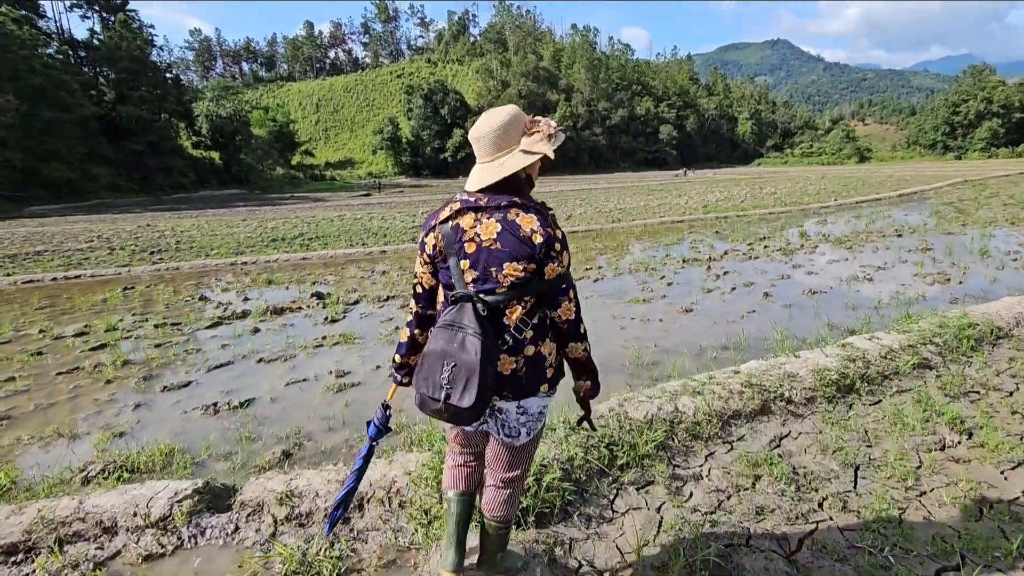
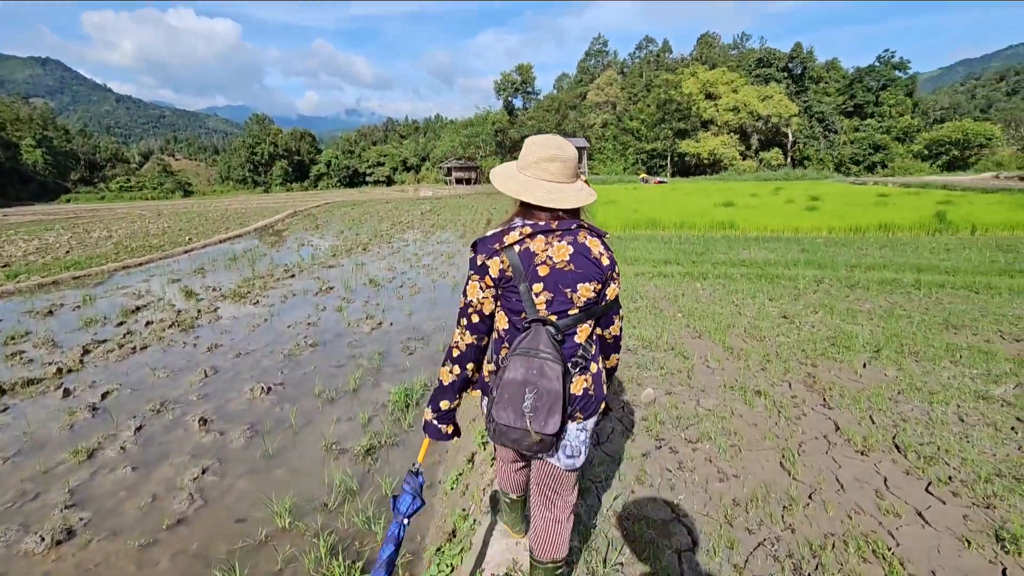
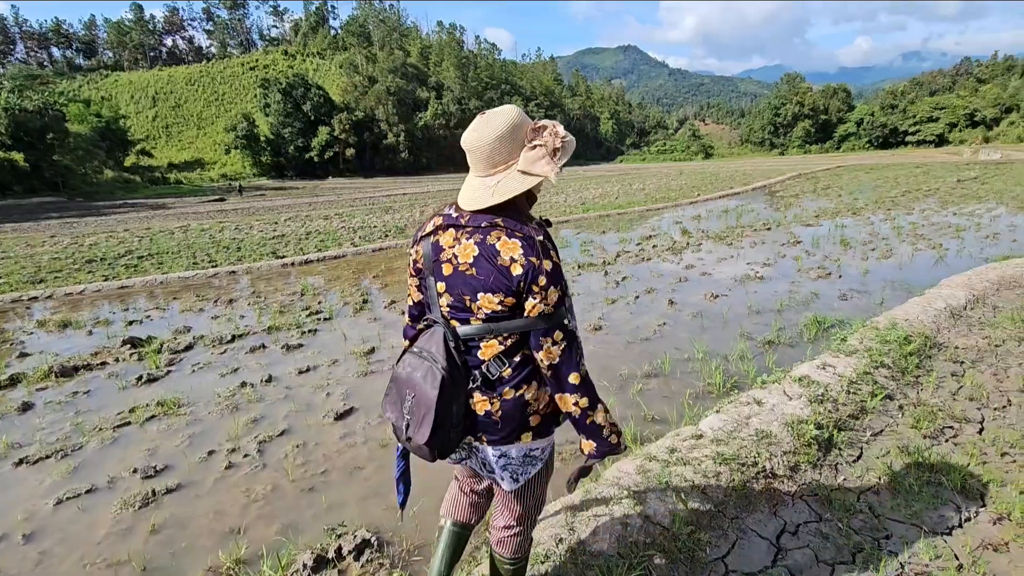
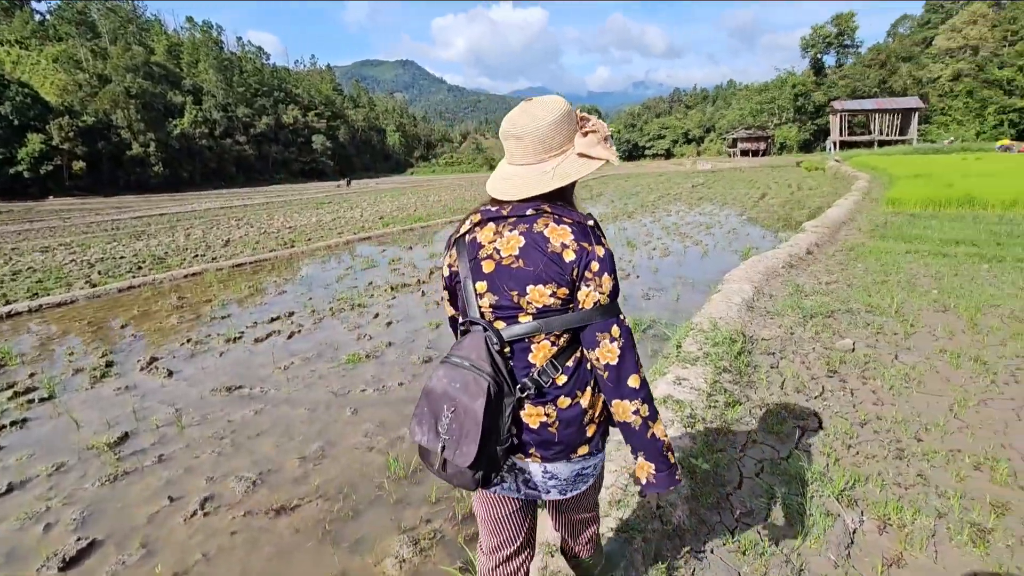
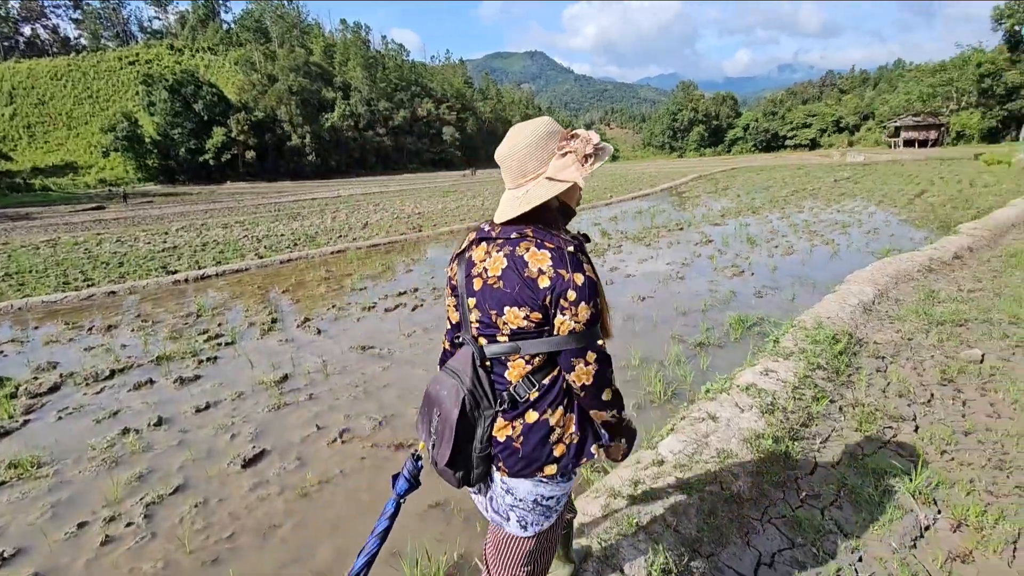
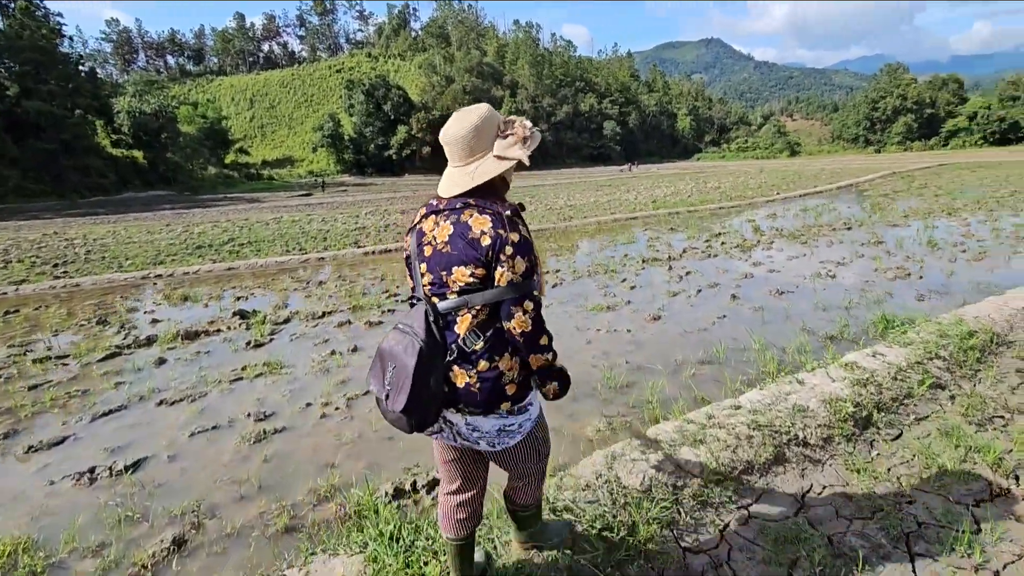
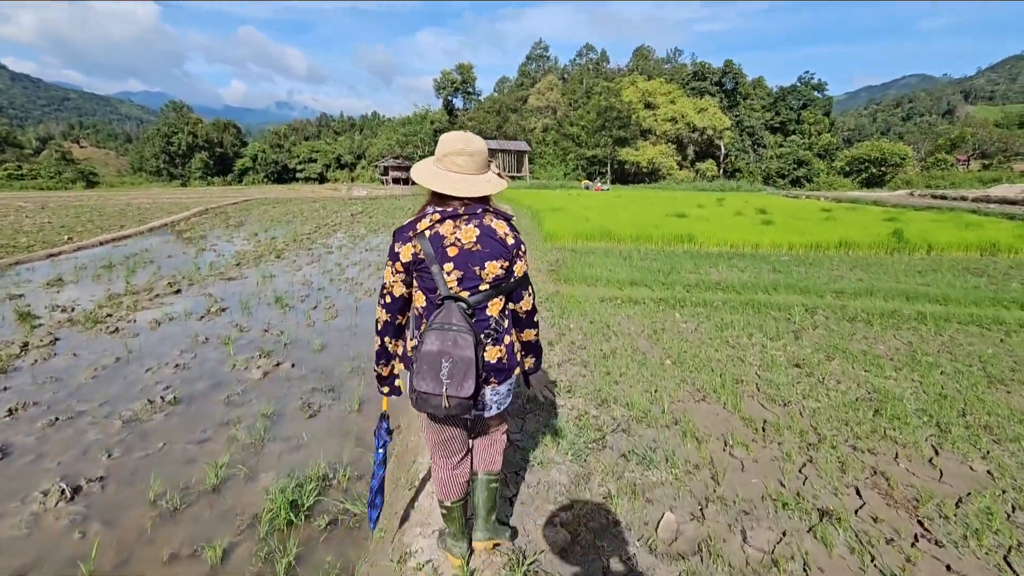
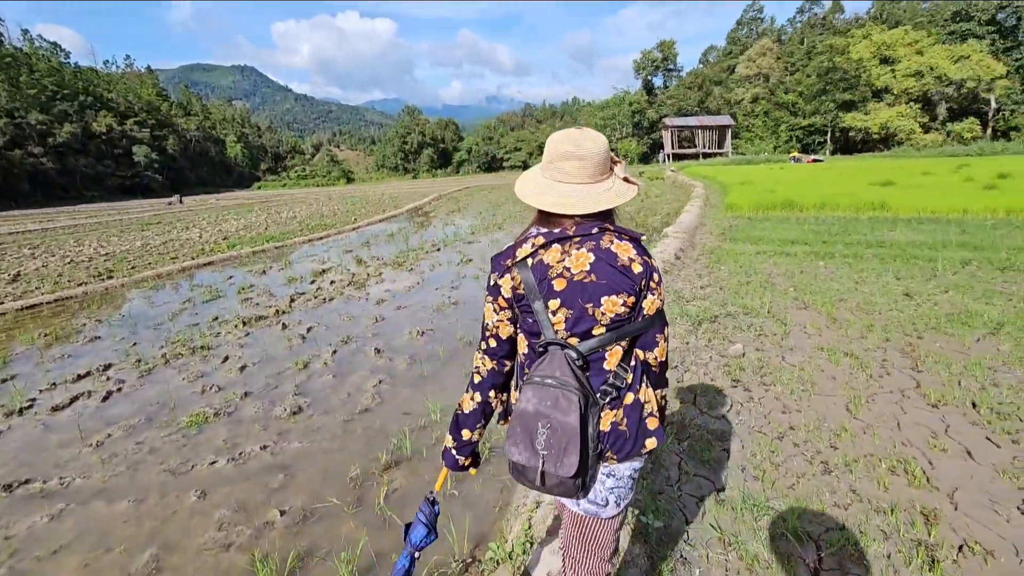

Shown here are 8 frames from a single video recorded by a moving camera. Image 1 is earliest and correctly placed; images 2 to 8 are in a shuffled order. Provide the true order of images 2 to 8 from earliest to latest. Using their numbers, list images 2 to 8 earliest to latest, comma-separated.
6, 3, 5, 4, 8, 2, 7
